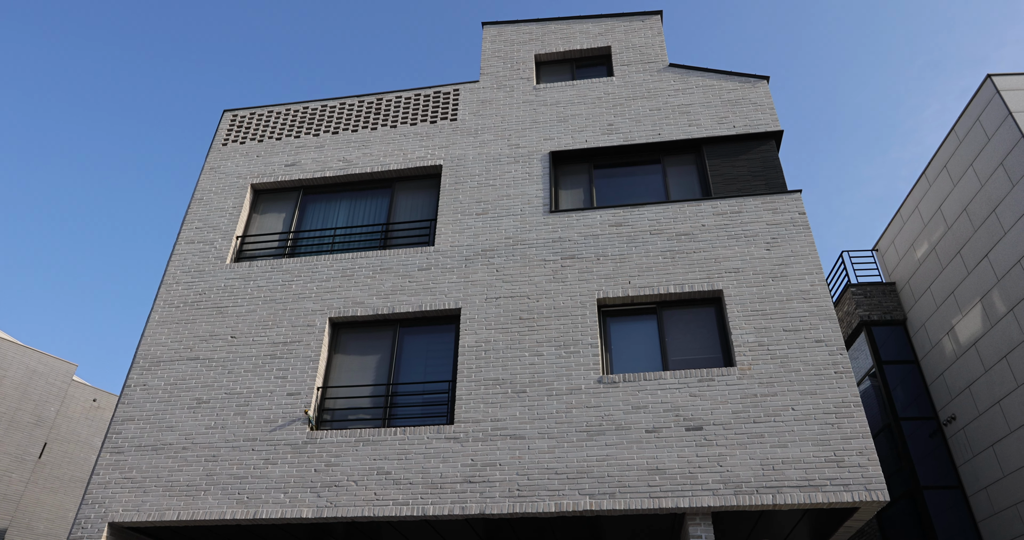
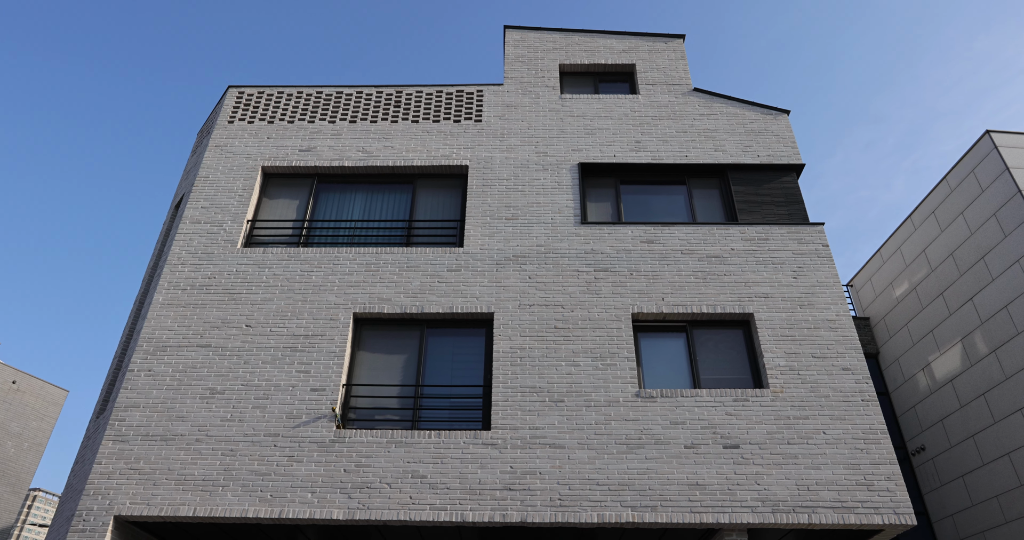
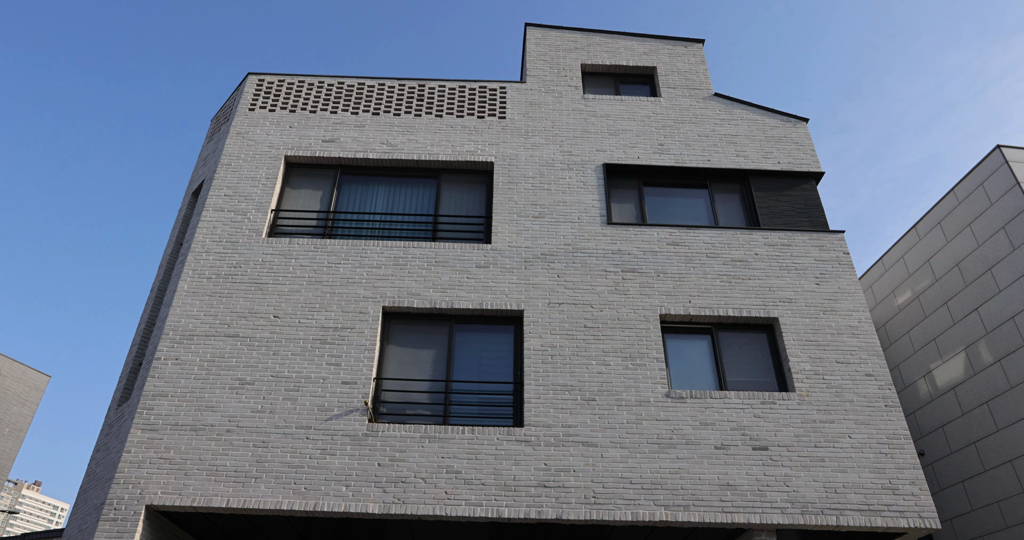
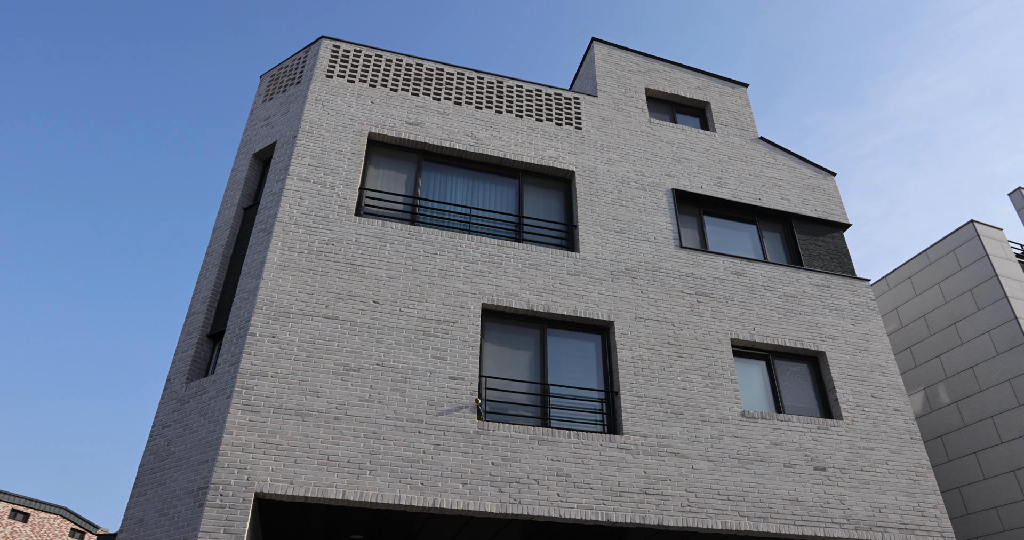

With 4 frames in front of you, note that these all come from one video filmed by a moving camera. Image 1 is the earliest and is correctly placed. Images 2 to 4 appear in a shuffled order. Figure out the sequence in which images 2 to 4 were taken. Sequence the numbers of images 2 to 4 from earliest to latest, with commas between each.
2, 3, 4
